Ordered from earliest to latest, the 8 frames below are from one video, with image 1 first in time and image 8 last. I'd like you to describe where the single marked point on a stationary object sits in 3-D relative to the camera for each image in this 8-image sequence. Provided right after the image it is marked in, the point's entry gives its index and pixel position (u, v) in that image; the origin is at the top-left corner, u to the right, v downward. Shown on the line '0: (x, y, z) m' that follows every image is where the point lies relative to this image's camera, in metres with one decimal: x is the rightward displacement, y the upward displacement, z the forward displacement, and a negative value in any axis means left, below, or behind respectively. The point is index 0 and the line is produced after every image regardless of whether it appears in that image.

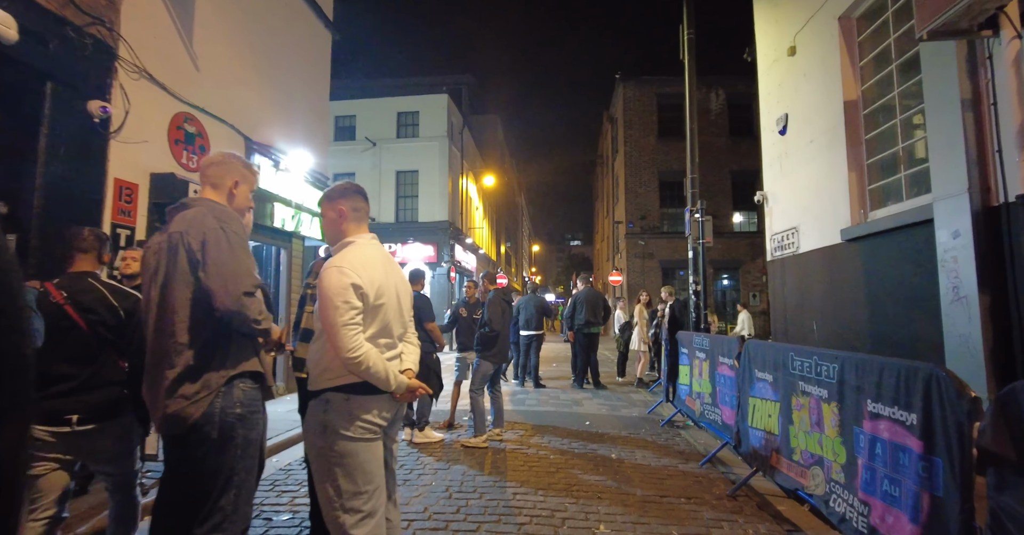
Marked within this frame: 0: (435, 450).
0: (-0.8, -2.0, +5.5) m
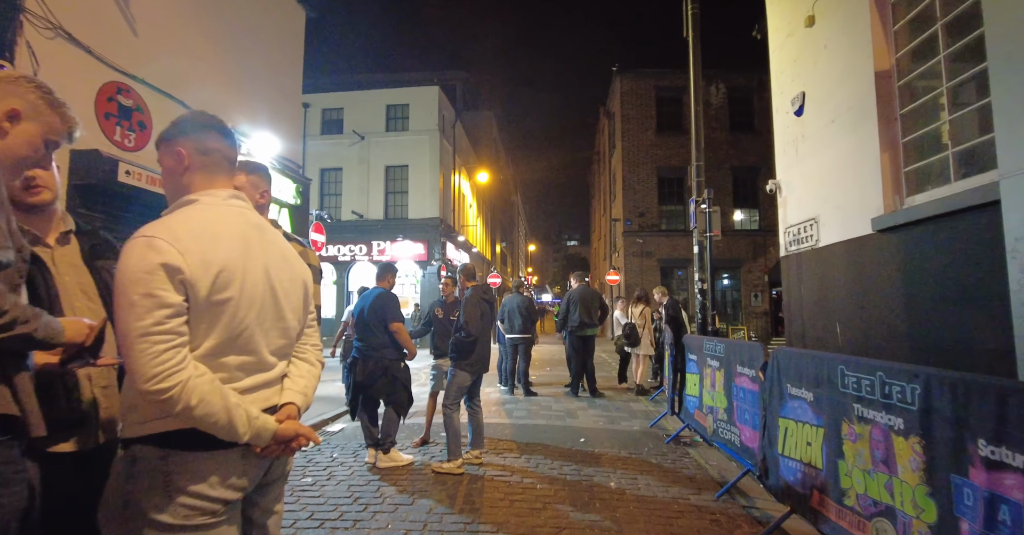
0: (-1.0, -1.9, +4.6) m
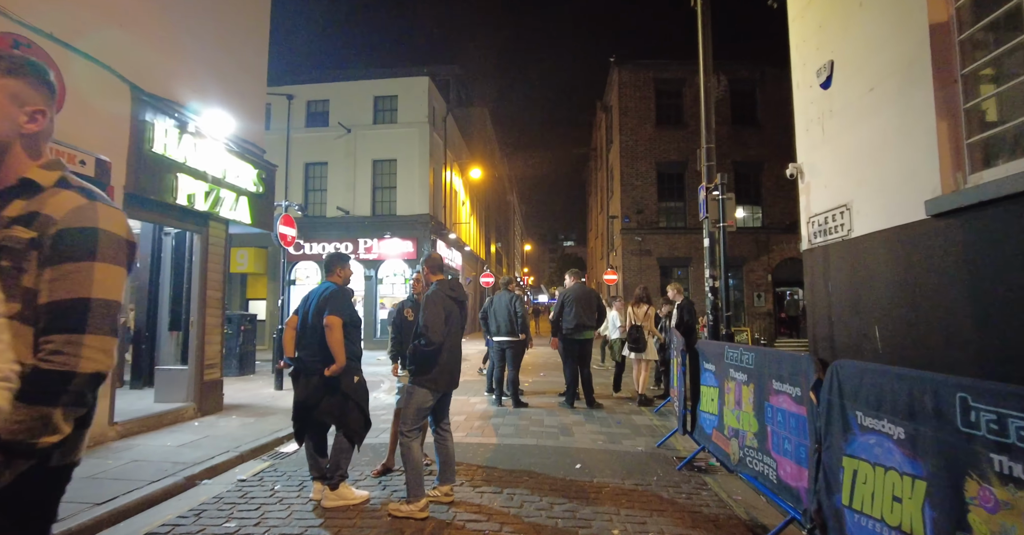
0: (-1.2, -1.8, +3.6) m
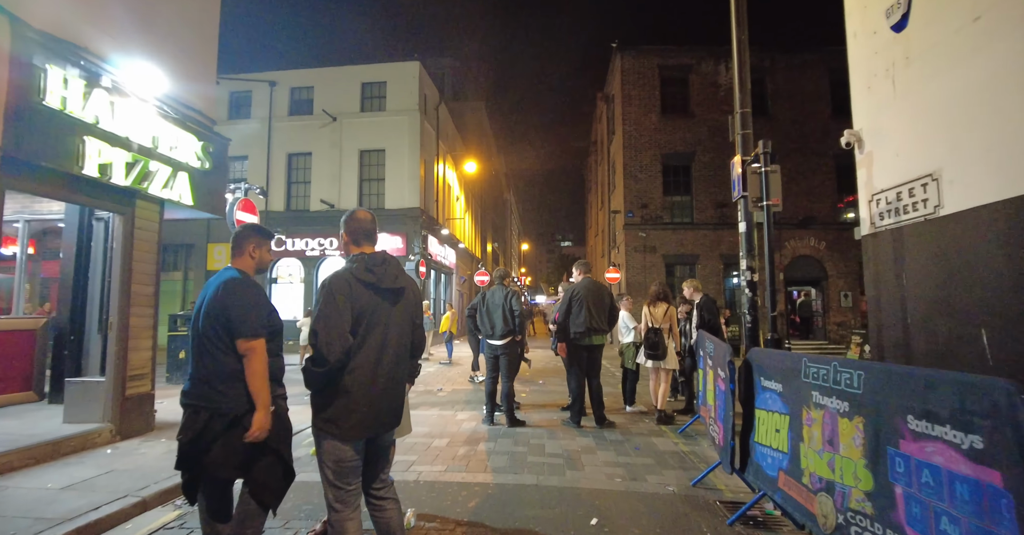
0: (-1.2, -1.7, +2.3) m
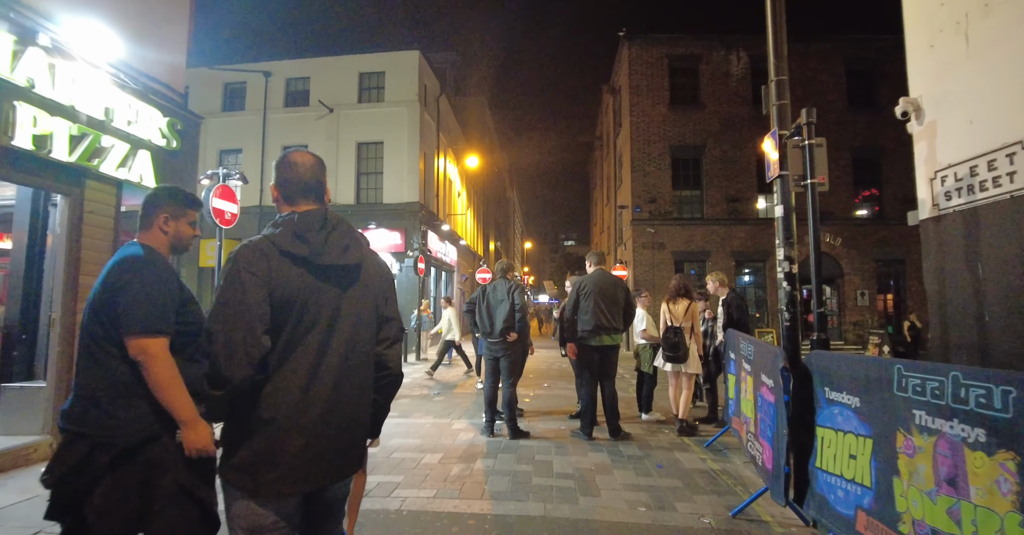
0: (-1.2, -1.6, +1.5) m
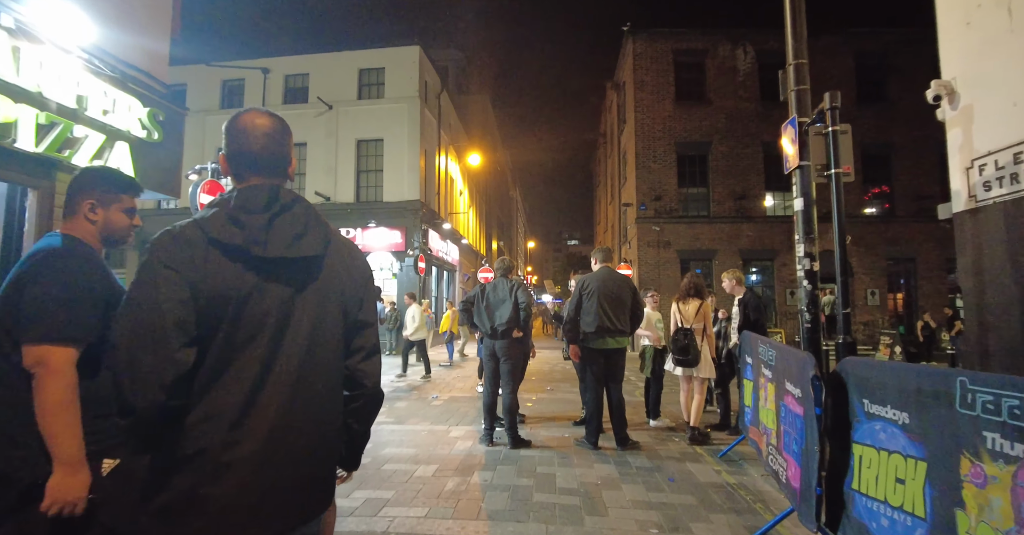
0: (-1.2, -1.6, +1.2) m
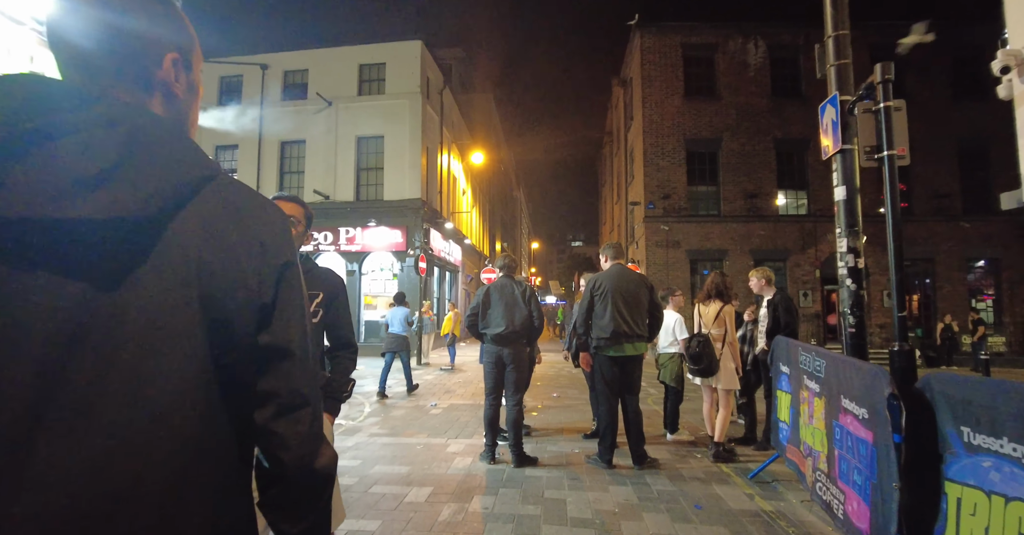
0: (-1.2, -1.5, +0.6) m
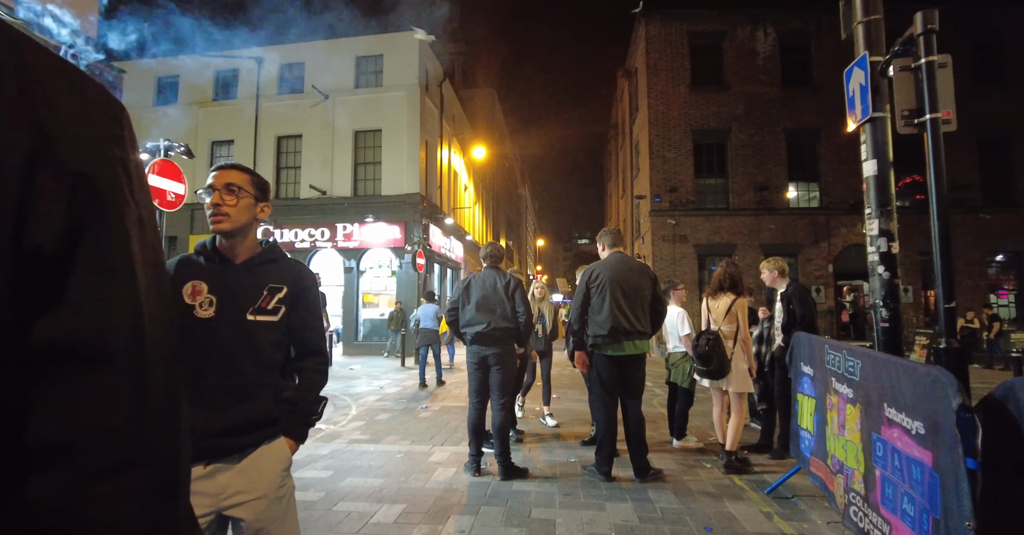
0: (-1.4, -1.5, +0.1) m
